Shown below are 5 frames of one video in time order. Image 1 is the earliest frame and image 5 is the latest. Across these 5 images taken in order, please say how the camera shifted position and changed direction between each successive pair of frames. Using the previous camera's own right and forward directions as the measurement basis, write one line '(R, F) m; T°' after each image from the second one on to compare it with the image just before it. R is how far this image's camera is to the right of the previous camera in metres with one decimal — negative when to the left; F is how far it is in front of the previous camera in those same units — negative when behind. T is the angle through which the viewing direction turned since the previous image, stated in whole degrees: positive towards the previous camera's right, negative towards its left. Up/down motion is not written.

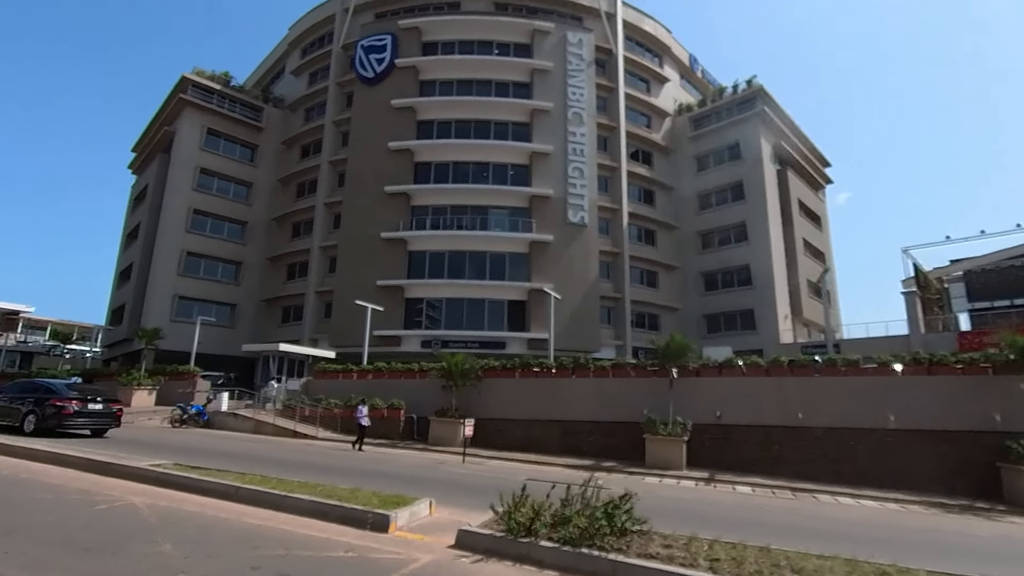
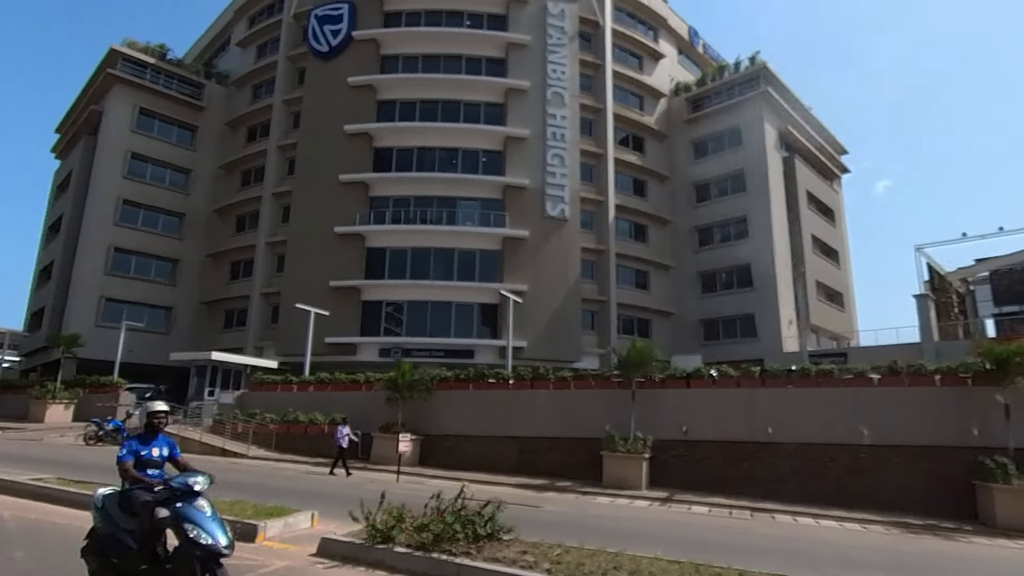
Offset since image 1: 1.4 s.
(+2.3, +2.7) m; -2°
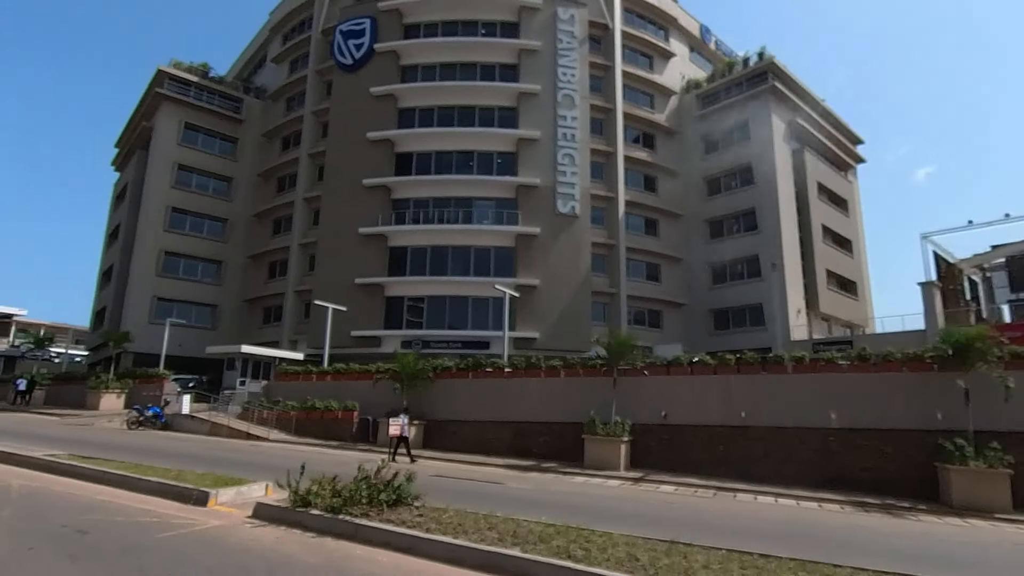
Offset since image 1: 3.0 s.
(+2.5, -1.6) m; -5°
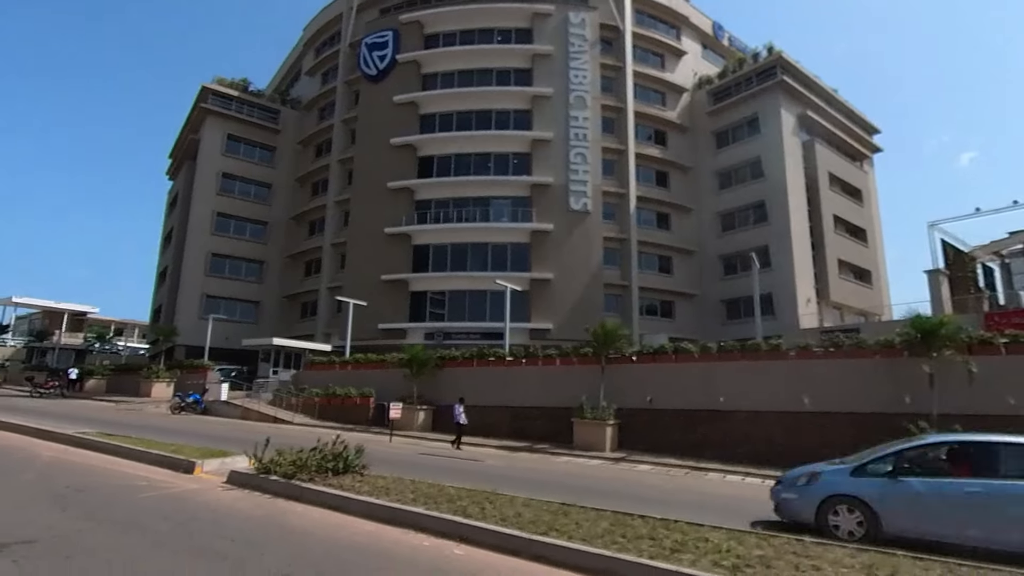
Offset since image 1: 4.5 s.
(+2.4, -1.7) m; -5°
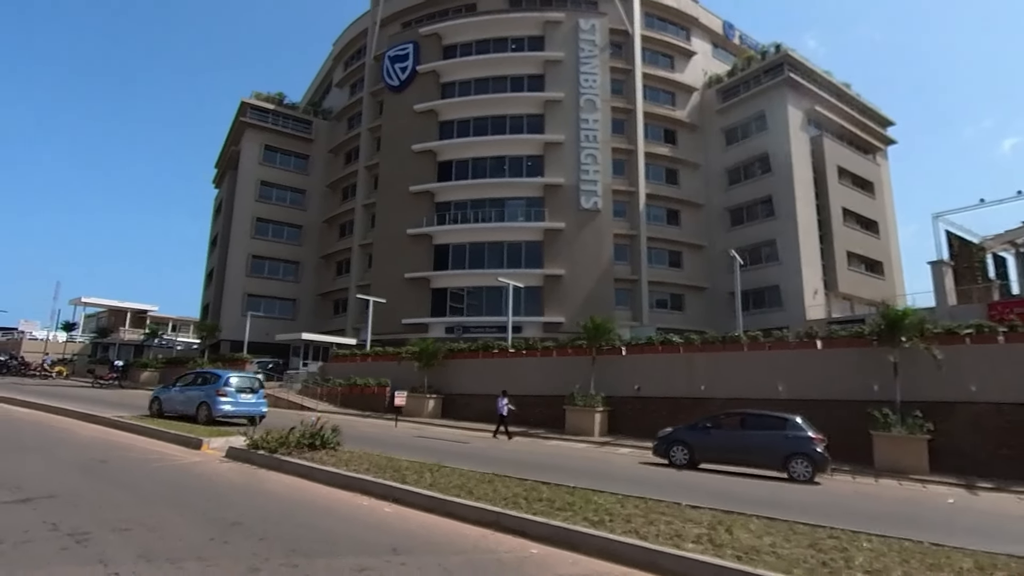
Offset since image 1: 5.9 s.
(+2.3, -1.7) m; -5°
